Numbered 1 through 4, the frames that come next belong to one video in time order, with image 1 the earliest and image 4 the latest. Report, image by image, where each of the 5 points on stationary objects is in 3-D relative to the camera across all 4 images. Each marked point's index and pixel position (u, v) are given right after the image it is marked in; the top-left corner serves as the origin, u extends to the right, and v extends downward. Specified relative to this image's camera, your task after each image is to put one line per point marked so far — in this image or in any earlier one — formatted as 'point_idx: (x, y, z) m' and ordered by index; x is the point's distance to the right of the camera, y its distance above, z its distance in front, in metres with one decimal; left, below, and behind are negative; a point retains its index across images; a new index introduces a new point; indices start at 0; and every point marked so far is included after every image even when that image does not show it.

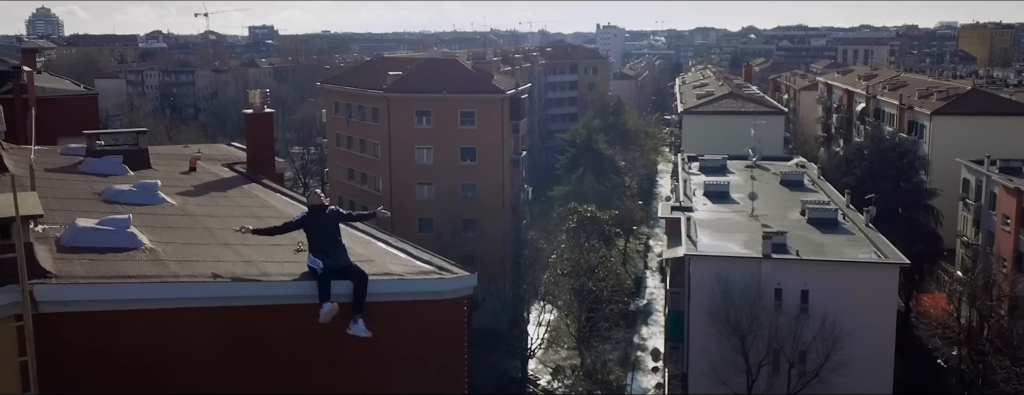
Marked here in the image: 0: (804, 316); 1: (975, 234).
0: (+3.6, -1.5, +10.6) m
1: (+9.4, -0.7, +17.4) m
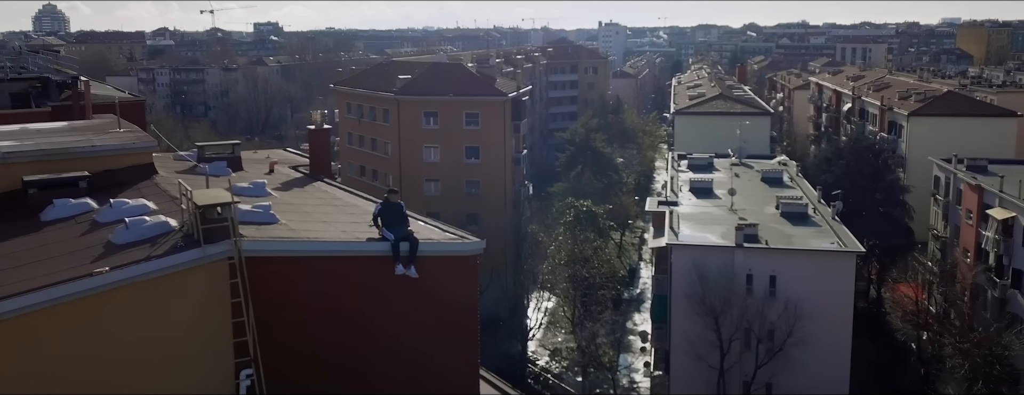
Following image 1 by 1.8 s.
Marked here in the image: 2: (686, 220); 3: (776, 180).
0: (+3.6, -1.4, +11.9) m
1: (+9.4, -0.6, +18.7) m
2: (+2.8, -0.4, +14.0) m
3: (+5.2, +0.3, +17.1) m
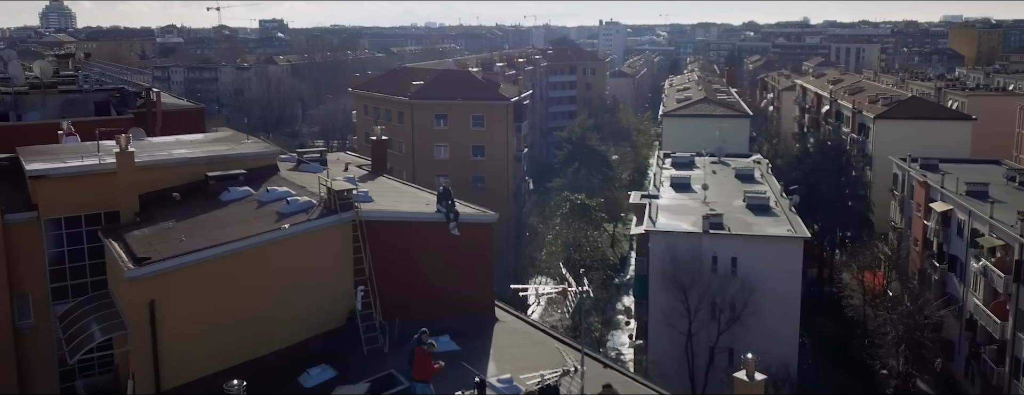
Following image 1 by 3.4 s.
0: (+3.6, -1.3, +14.2) m
1: (+9.5, -0.5, +21.0) m
2: (+2.9, -0.2, +16.2) m
3: (+5.3, +0.5, +19.3) m
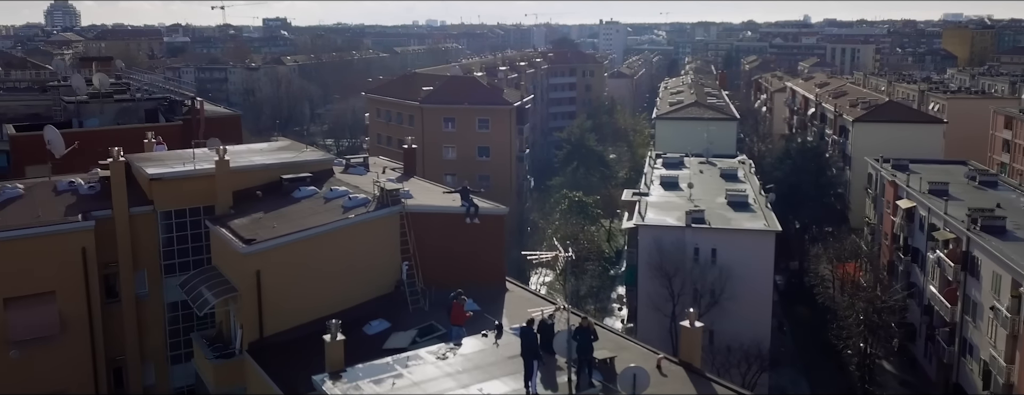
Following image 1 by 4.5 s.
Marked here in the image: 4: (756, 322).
0: (+3.7, -1.3, +15.9) m
1: (+9.6, -0.5, +22.7) m
2: (+2.9, -0.2, +18.0) m
3: (+5.4, +0.5, +21.1) m
4: (+4.5, -2.3, +16.0) m
